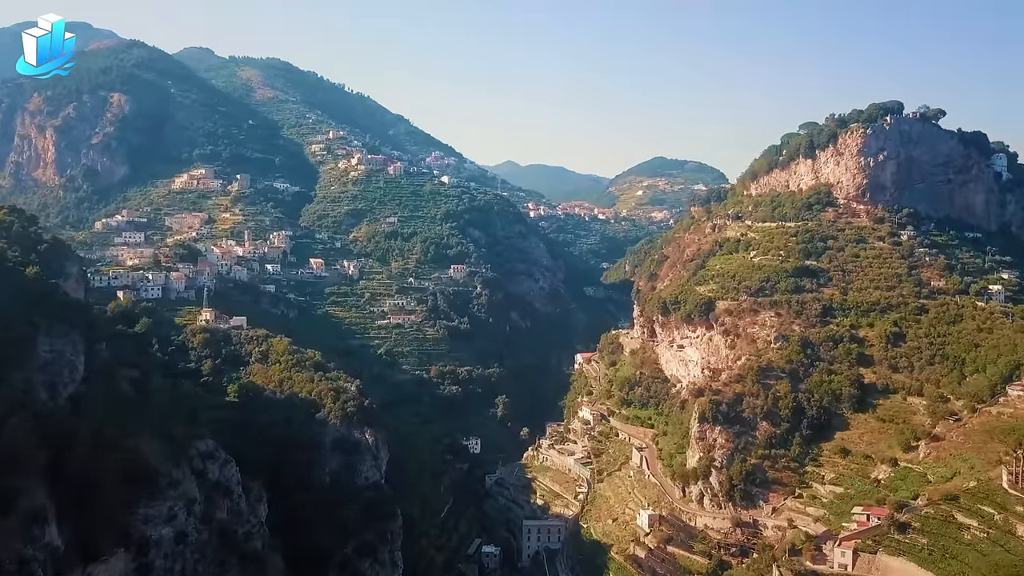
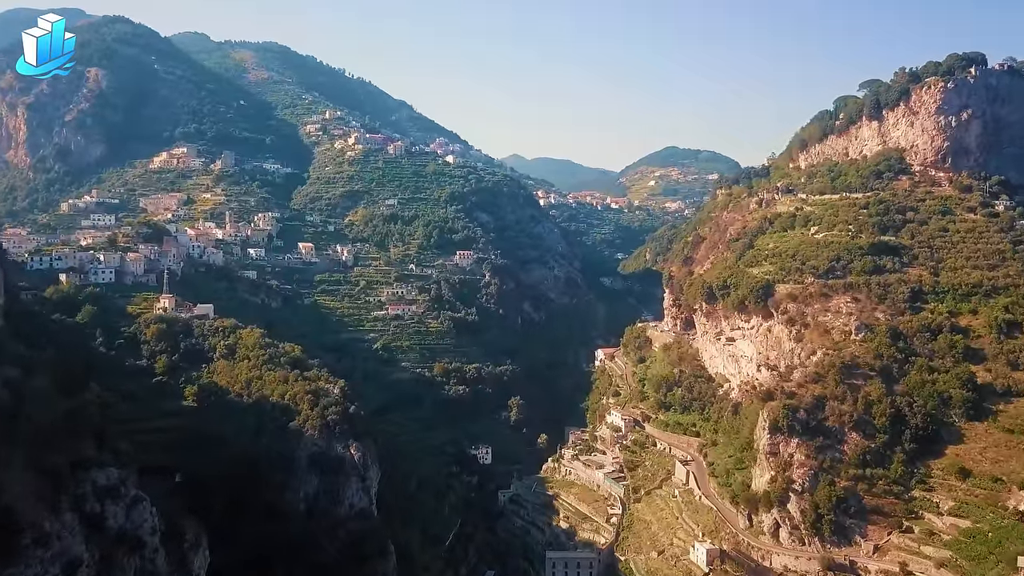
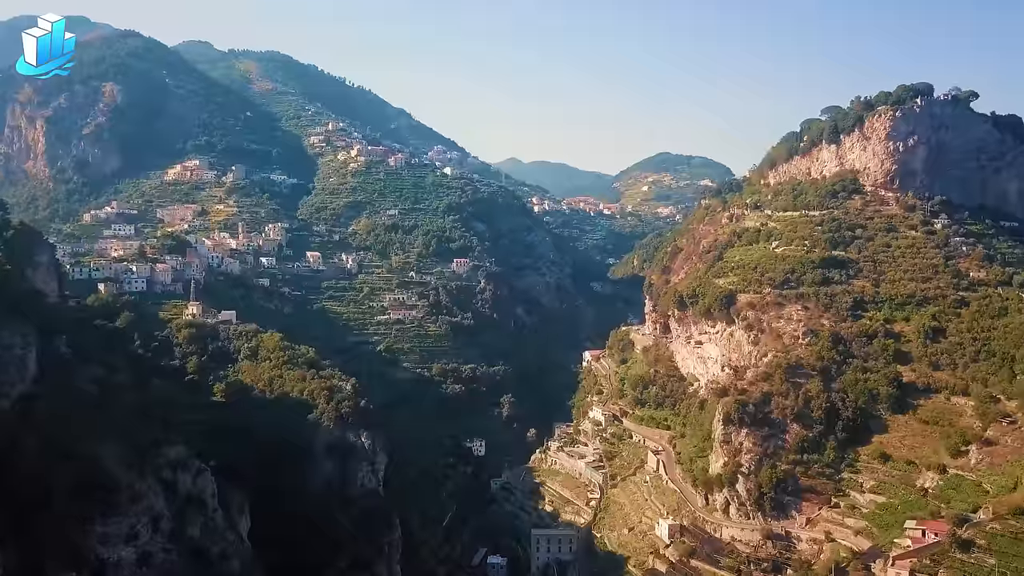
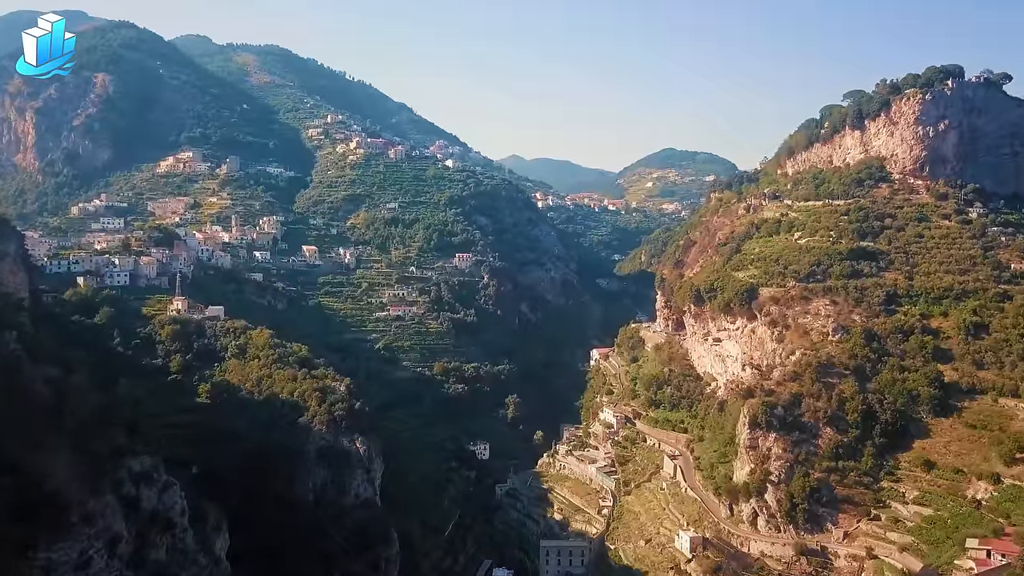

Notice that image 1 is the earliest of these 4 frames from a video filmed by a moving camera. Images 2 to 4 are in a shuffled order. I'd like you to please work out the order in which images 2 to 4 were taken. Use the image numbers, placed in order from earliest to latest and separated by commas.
3, 4, 2
